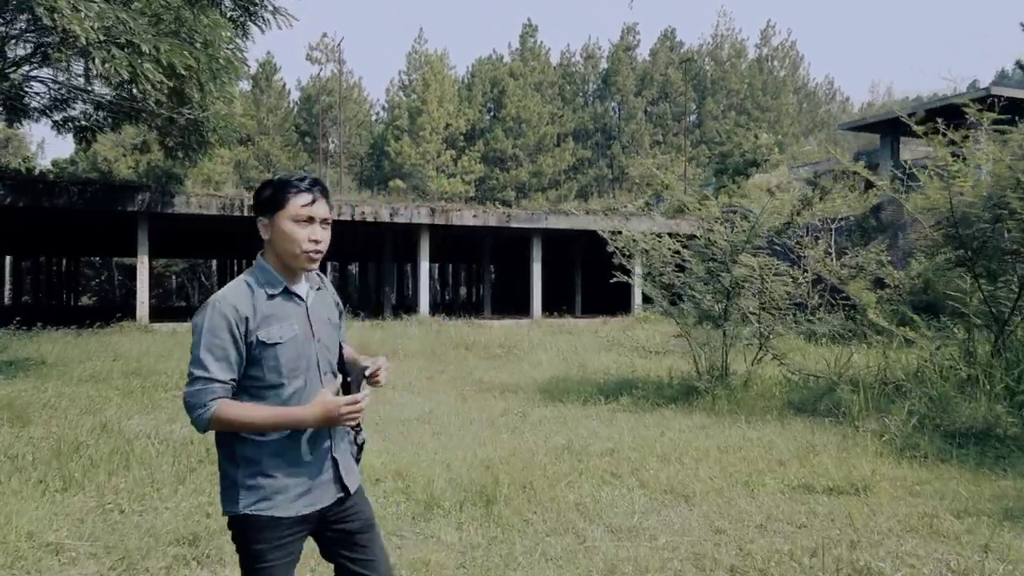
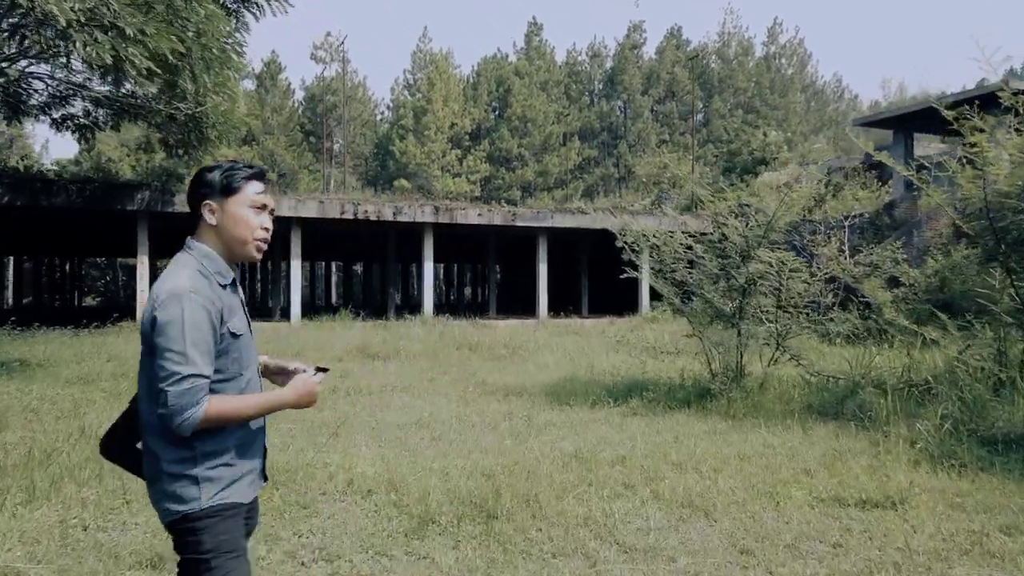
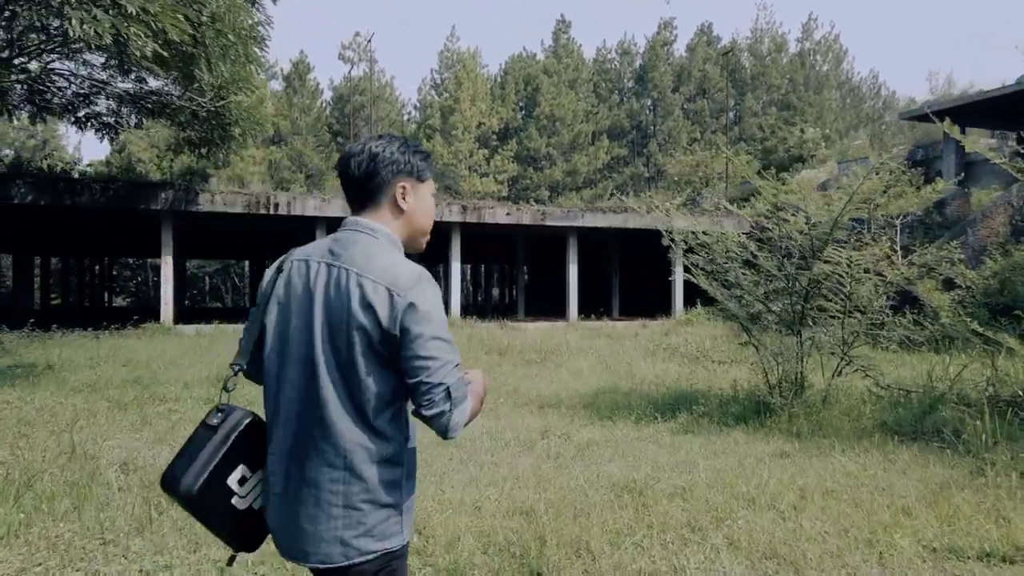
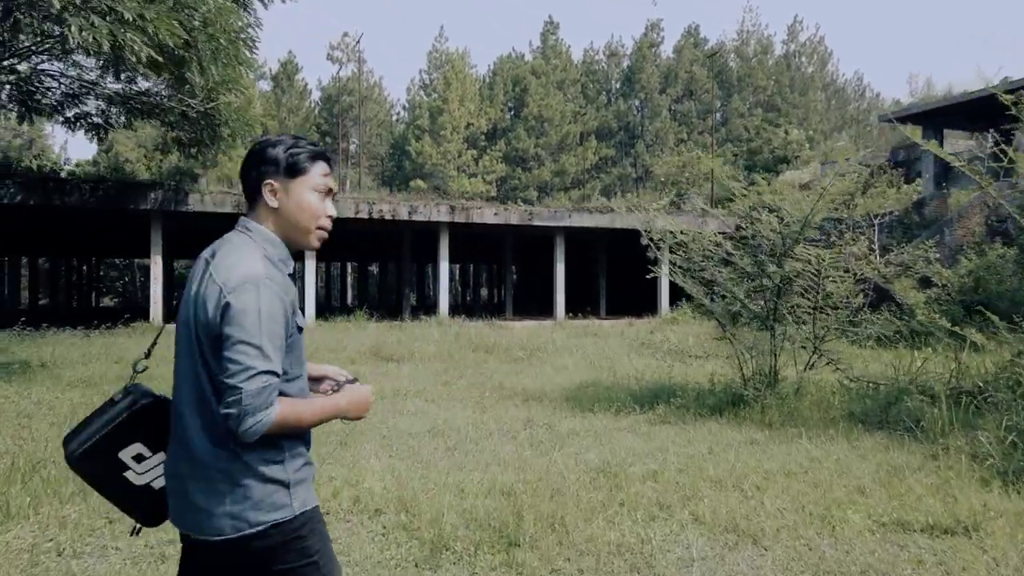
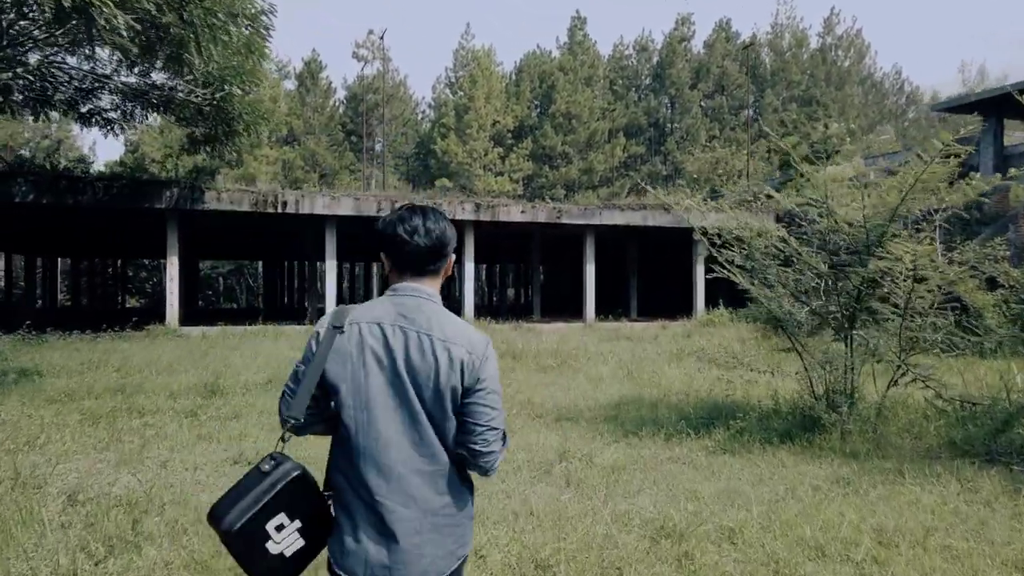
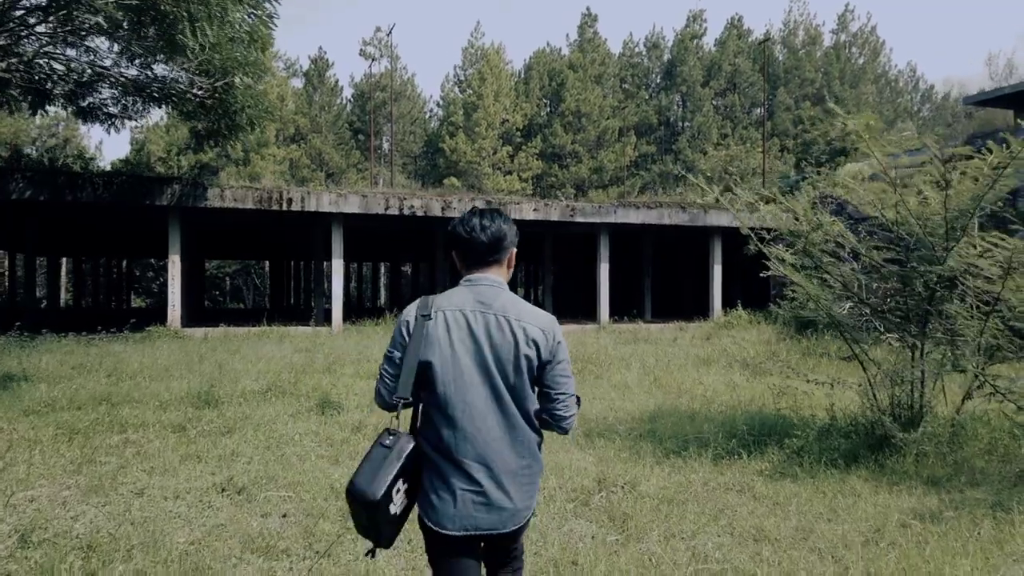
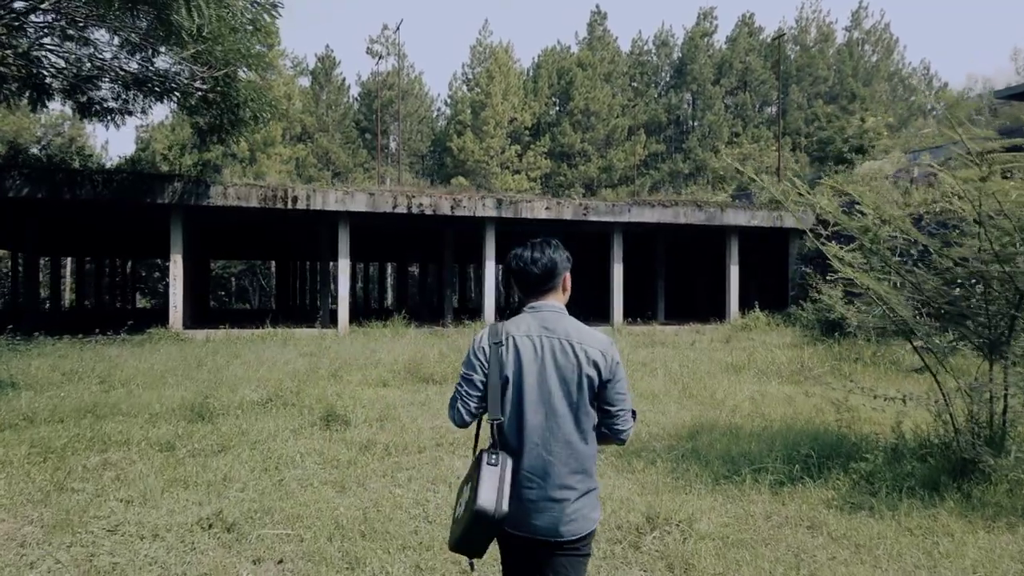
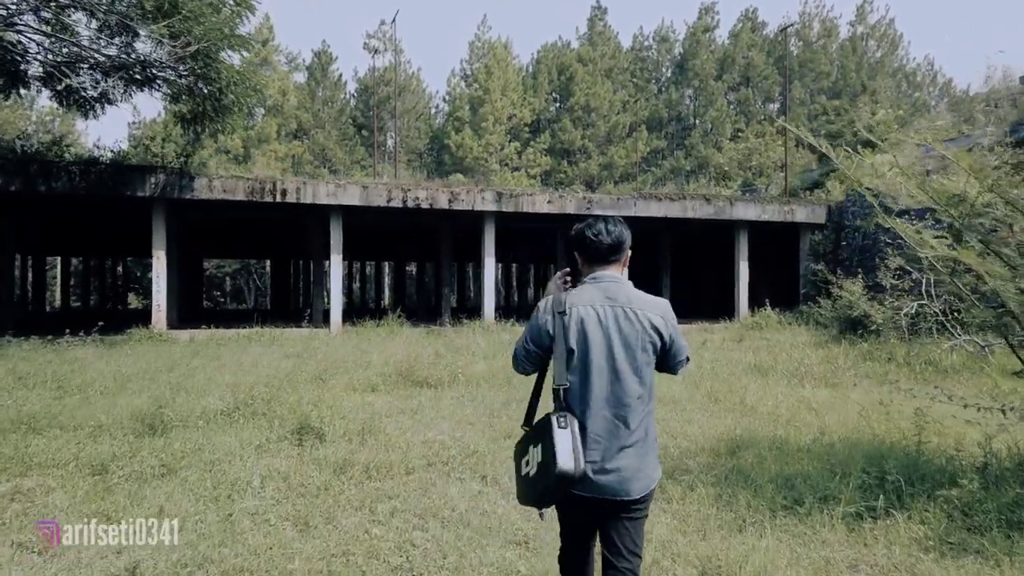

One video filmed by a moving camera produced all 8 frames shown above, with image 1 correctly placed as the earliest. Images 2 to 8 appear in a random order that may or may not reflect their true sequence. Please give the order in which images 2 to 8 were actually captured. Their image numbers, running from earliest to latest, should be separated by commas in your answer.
2, 4, 3, 5, 6, 7, 8
